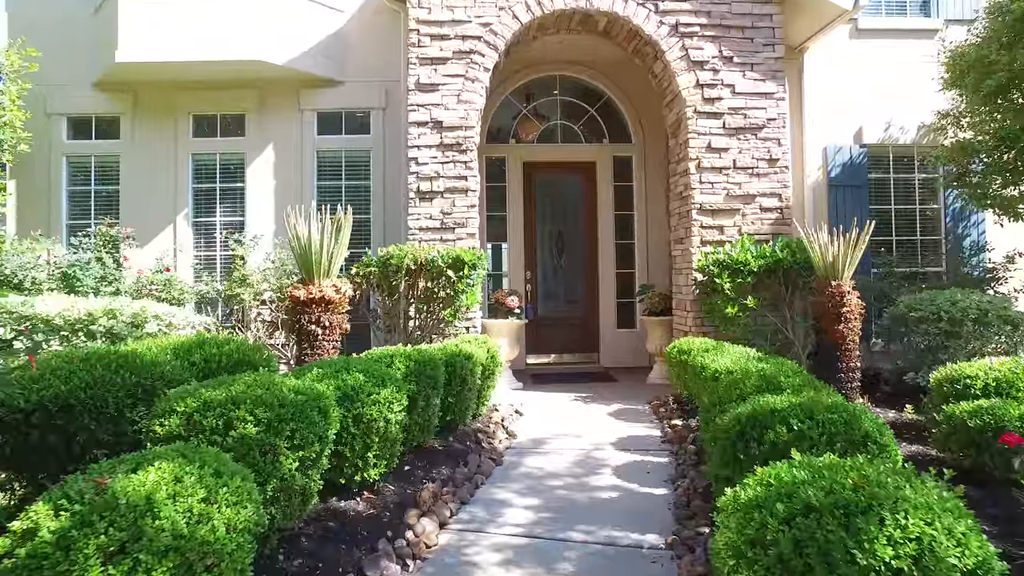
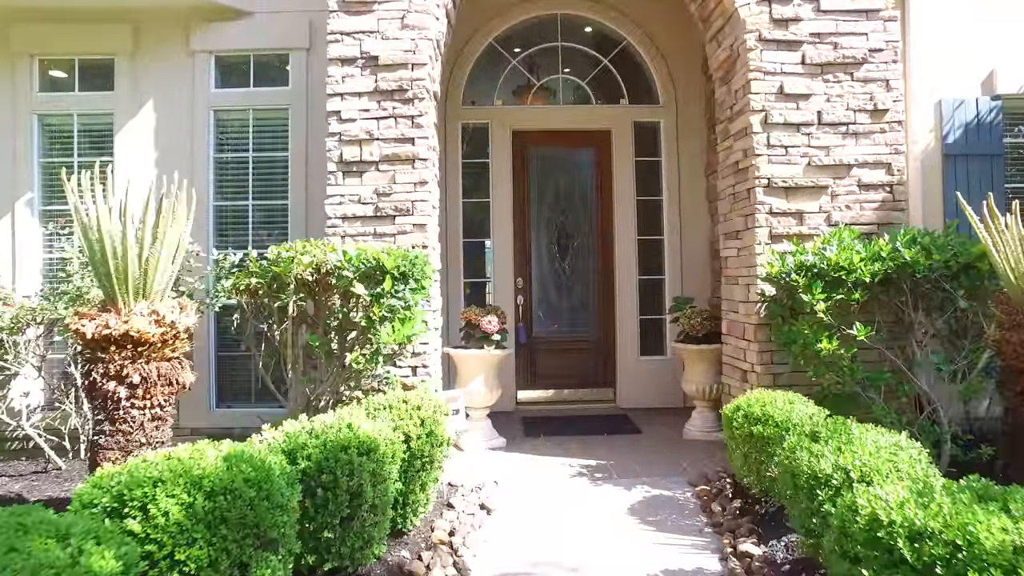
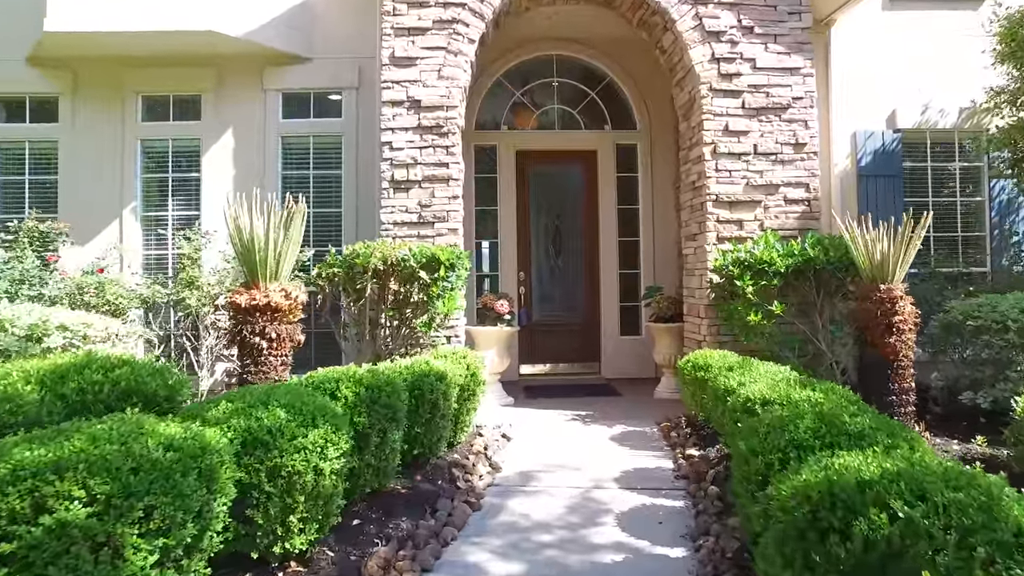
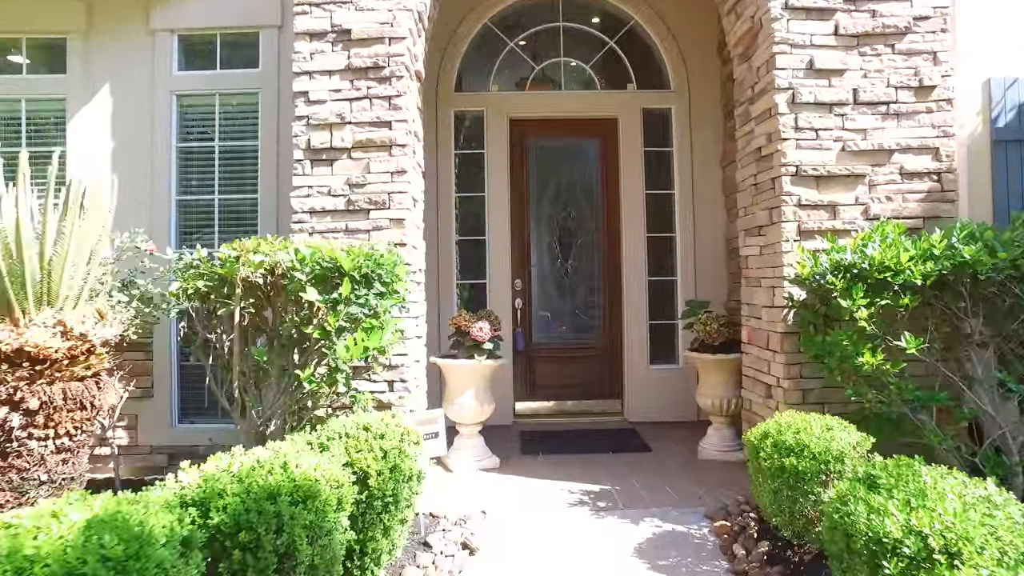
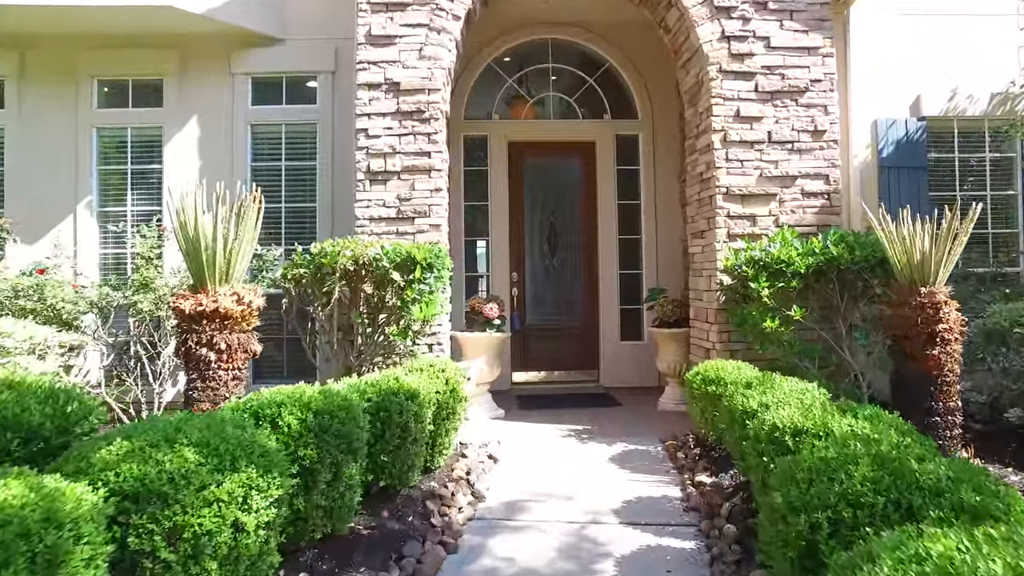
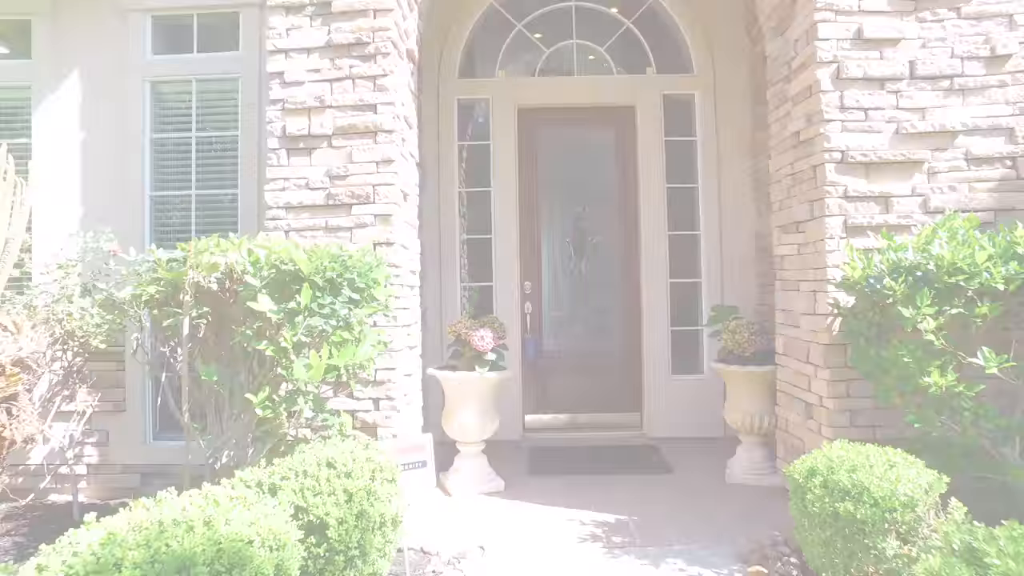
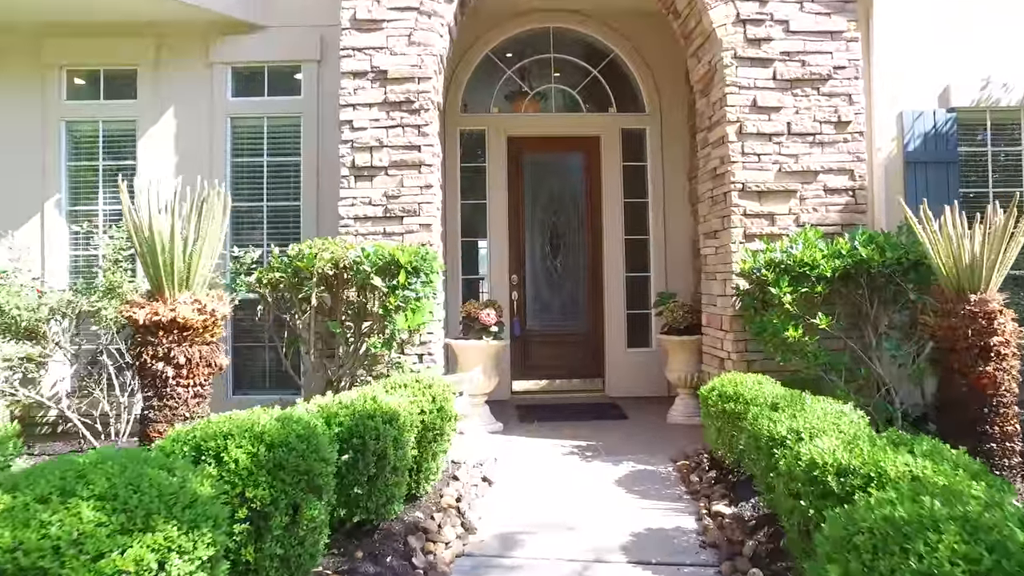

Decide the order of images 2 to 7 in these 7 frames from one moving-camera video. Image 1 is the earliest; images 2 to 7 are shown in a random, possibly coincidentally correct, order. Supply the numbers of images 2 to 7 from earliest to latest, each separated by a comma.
3, 5, 7, 2, 4, 6
